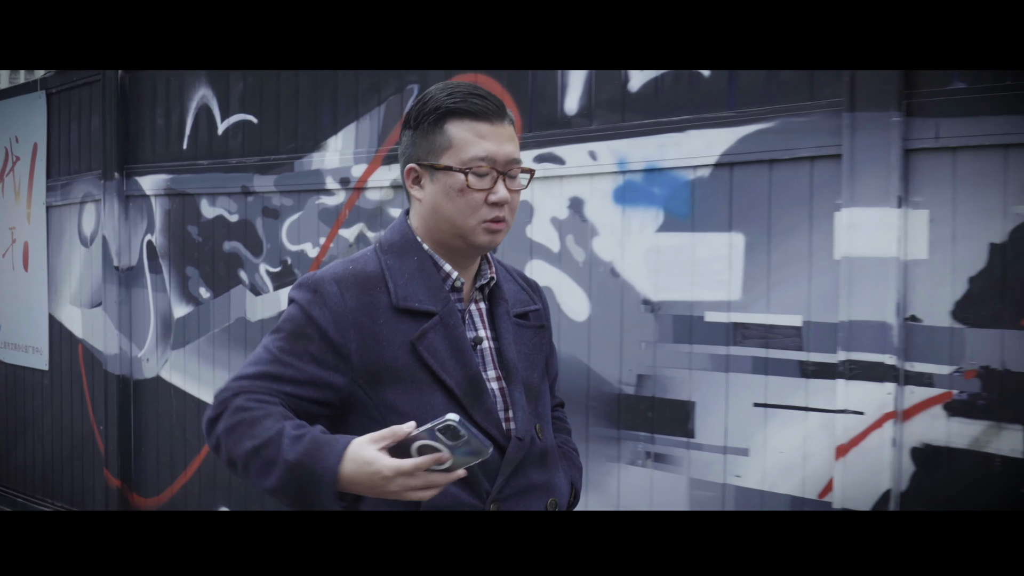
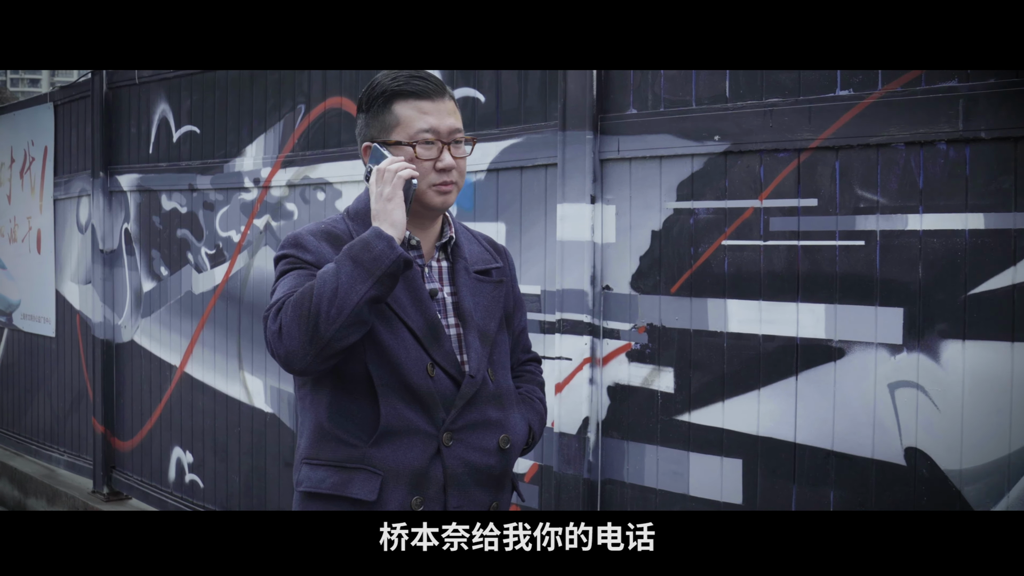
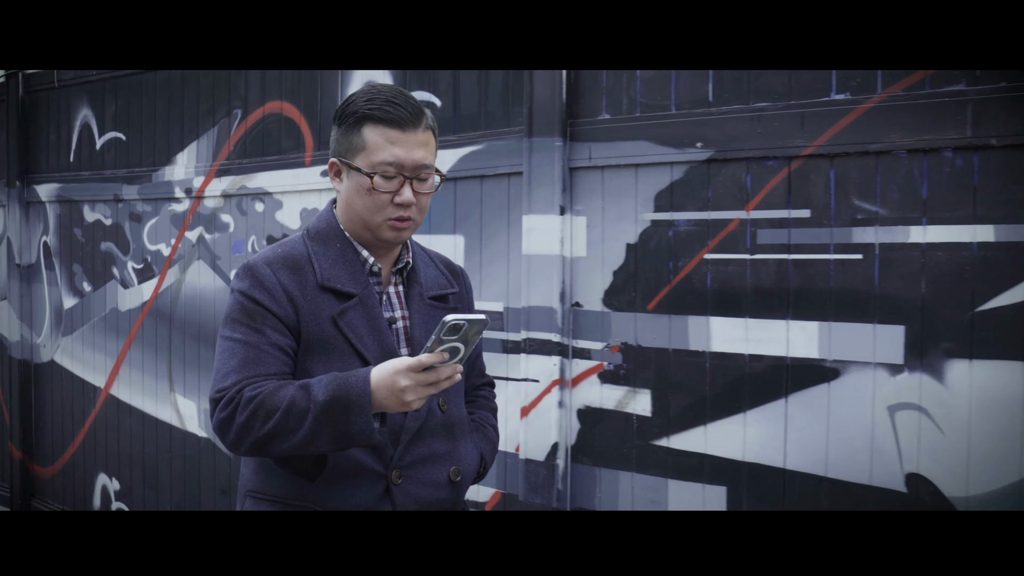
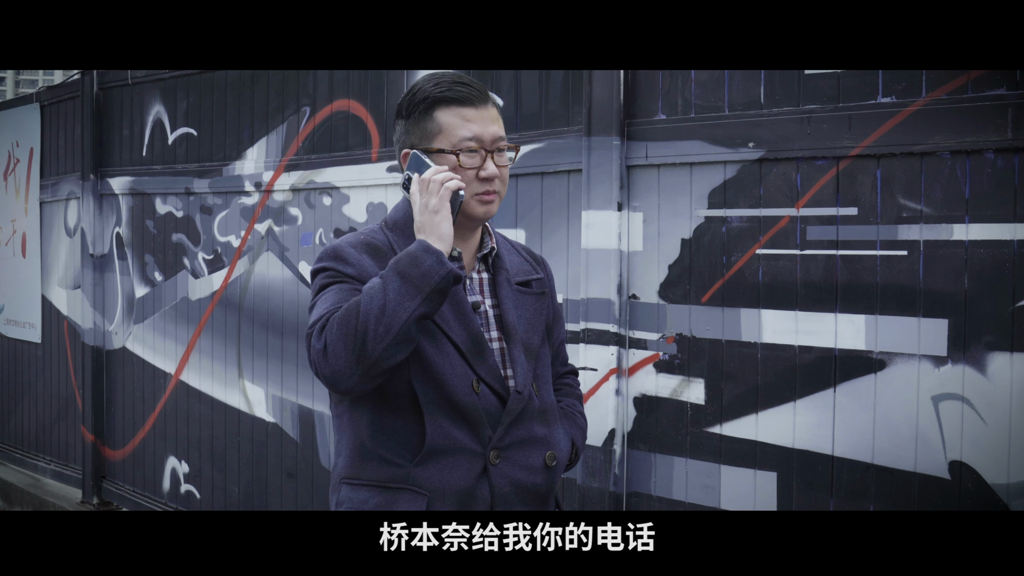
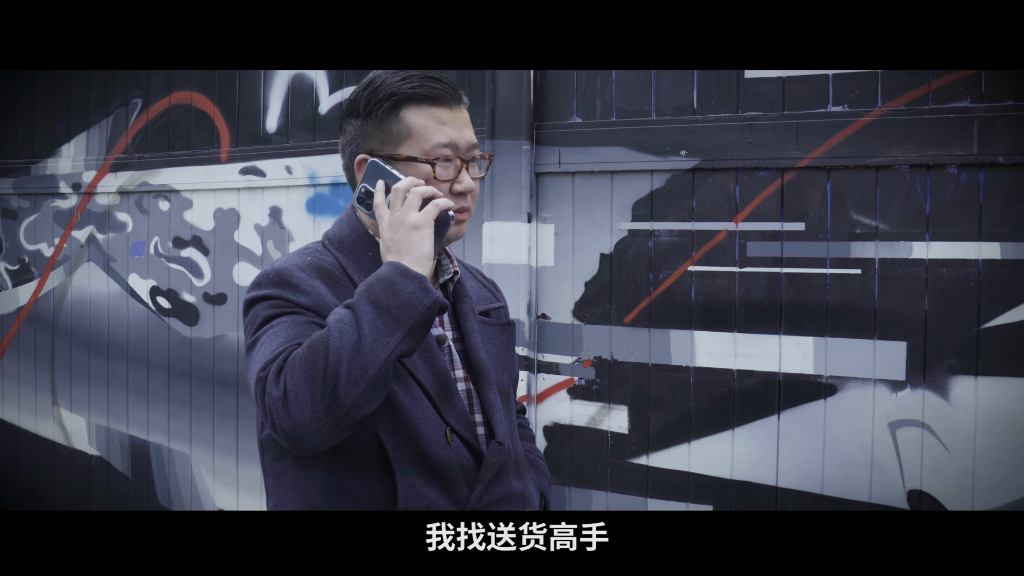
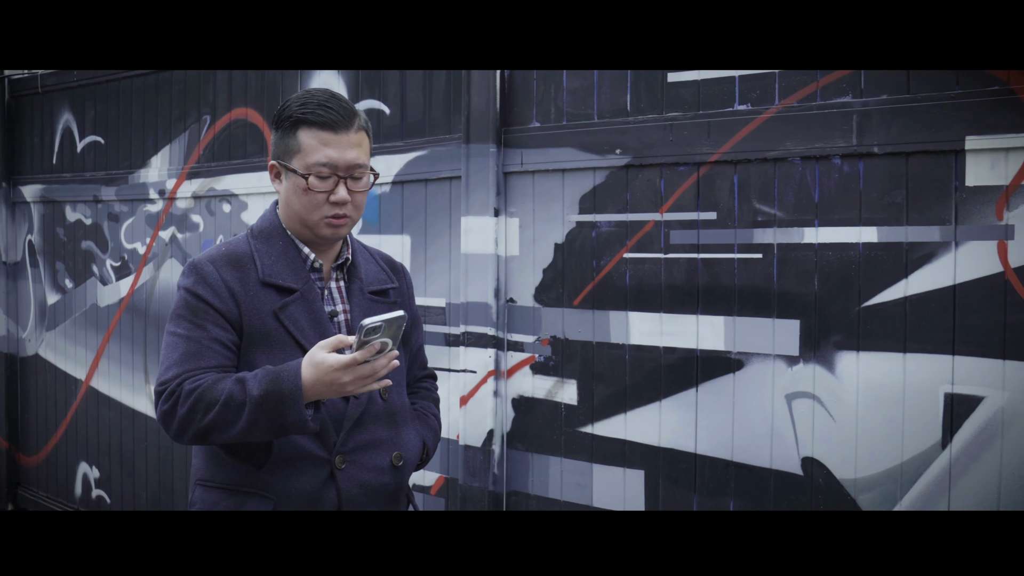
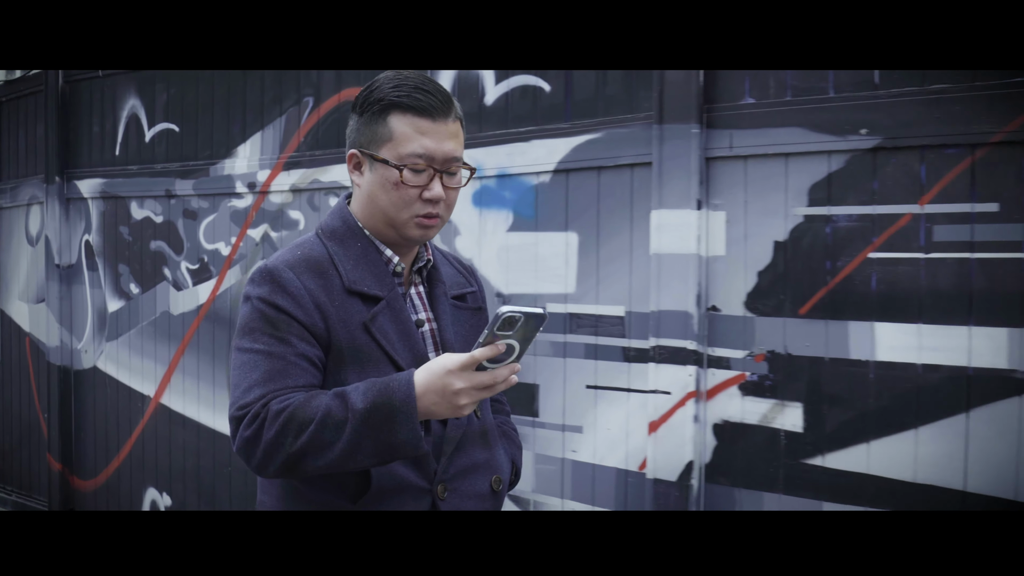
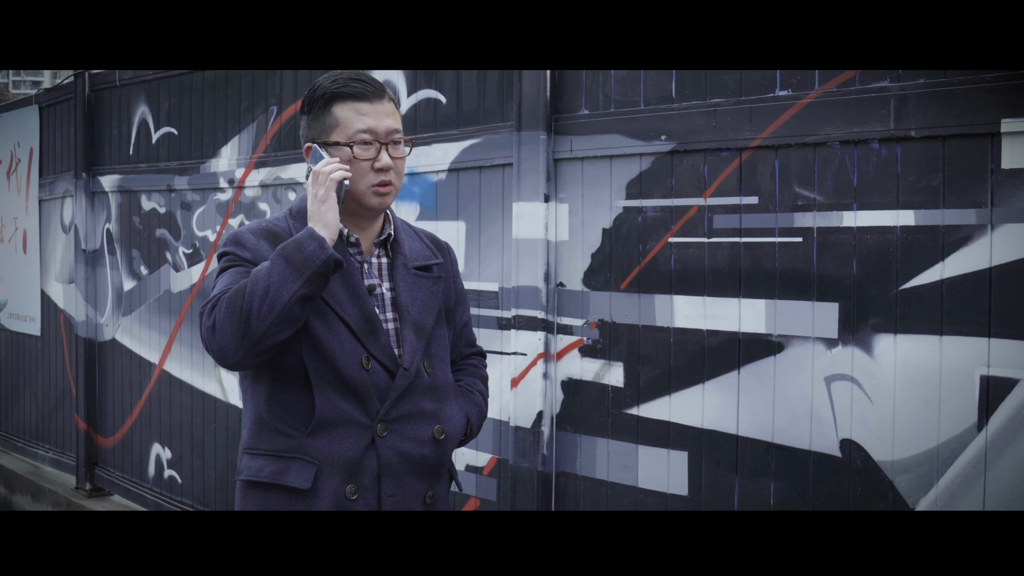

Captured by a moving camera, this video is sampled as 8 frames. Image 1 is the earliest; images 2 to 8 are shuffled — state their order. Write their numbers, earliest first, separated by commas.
7, 3, 6, 8, 2, 4, 5
